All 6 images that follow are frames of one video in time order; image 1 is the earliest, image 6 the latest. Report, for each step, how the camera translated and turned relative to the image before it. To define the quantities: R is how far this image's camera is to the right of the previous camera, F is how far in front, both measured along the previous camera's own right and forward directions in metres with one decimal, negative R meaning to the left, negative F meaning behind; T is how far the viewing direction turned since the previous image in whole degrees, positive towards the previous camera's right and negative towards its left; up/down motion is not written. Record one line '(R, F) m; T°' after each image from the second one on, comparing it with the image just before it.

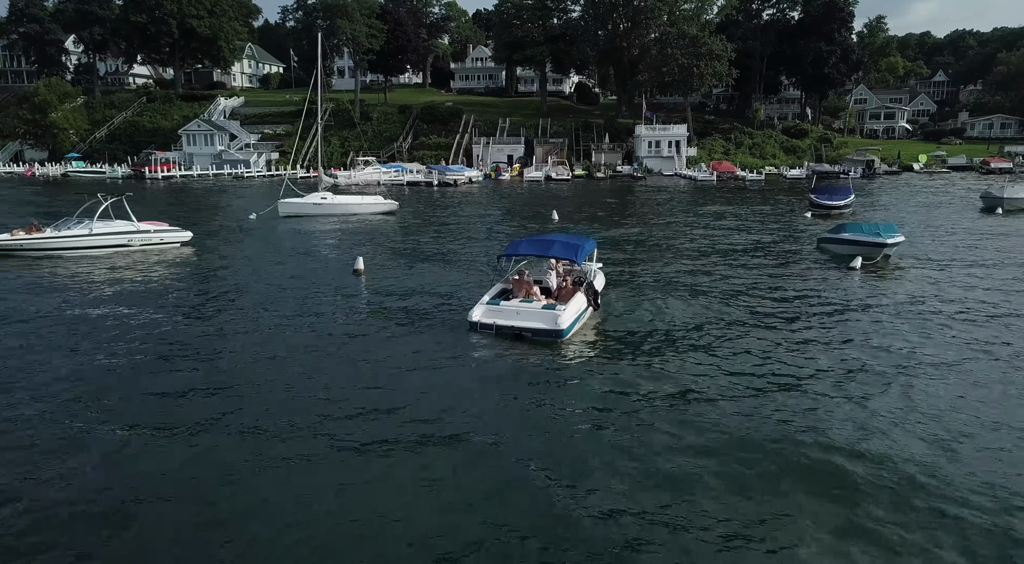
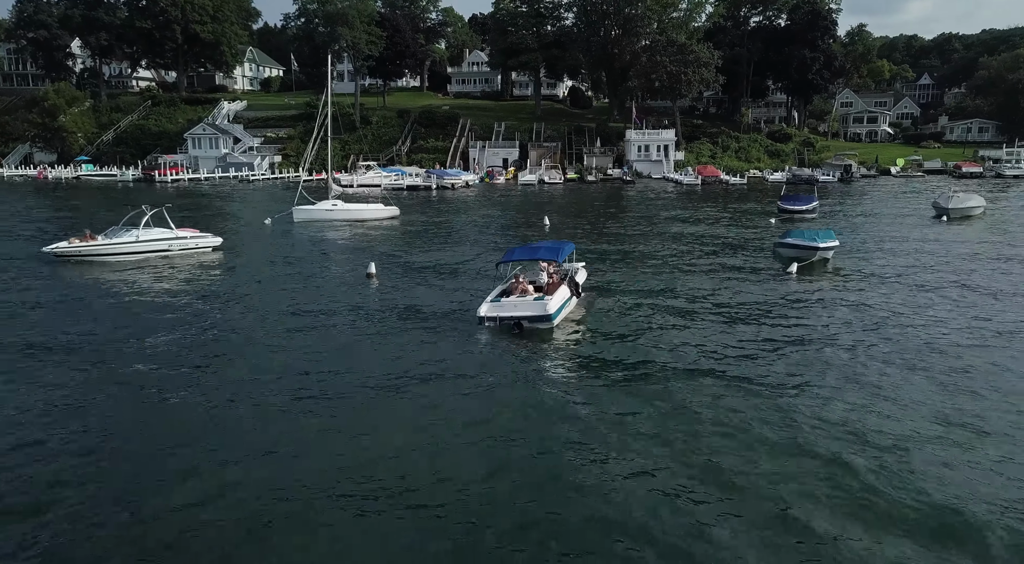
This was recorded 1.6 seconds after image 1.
(+0.1, -3.6) m; 0°
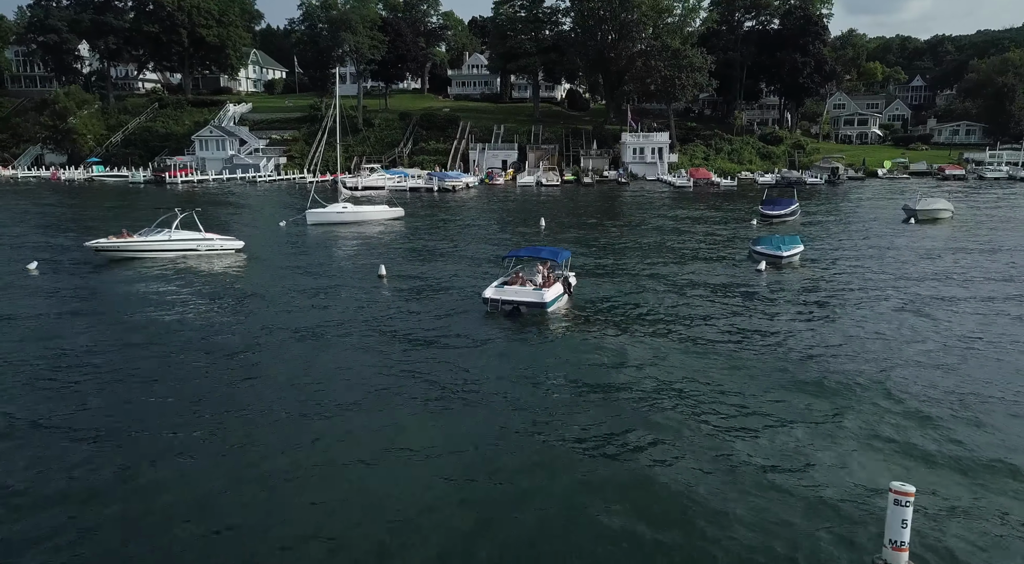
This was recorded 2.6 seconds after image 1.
(+0.1, -2.8) m; 0°
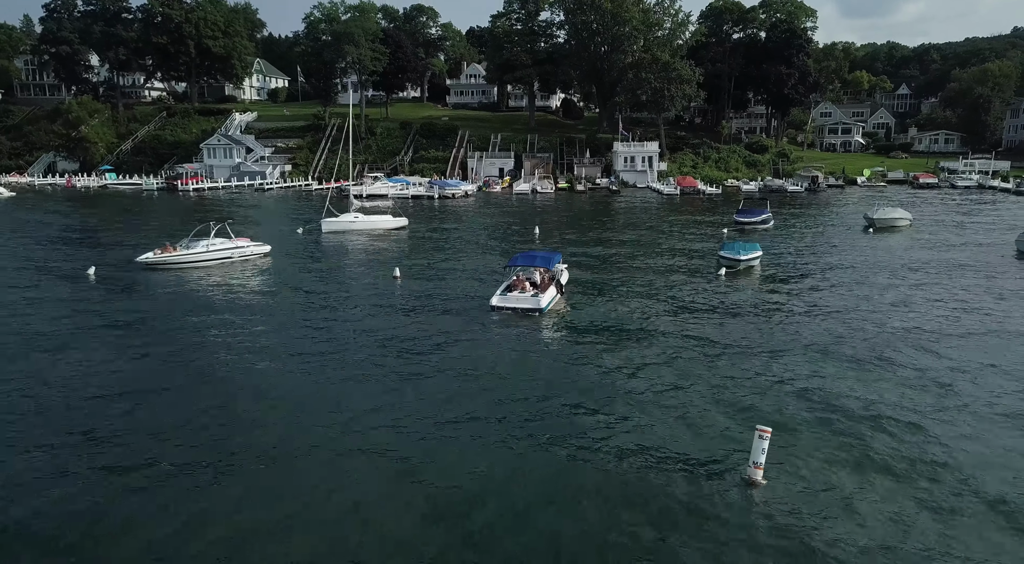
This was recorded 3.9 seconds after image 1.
(0.0, -4.2) m; 0°
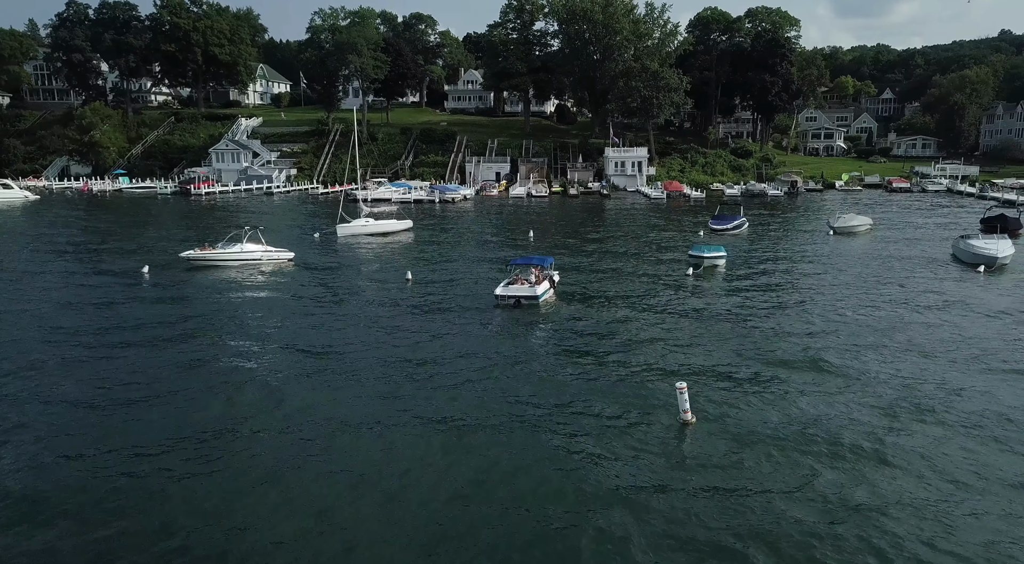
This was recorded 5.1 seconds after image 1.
(-0.1, -5.0) m; 0°
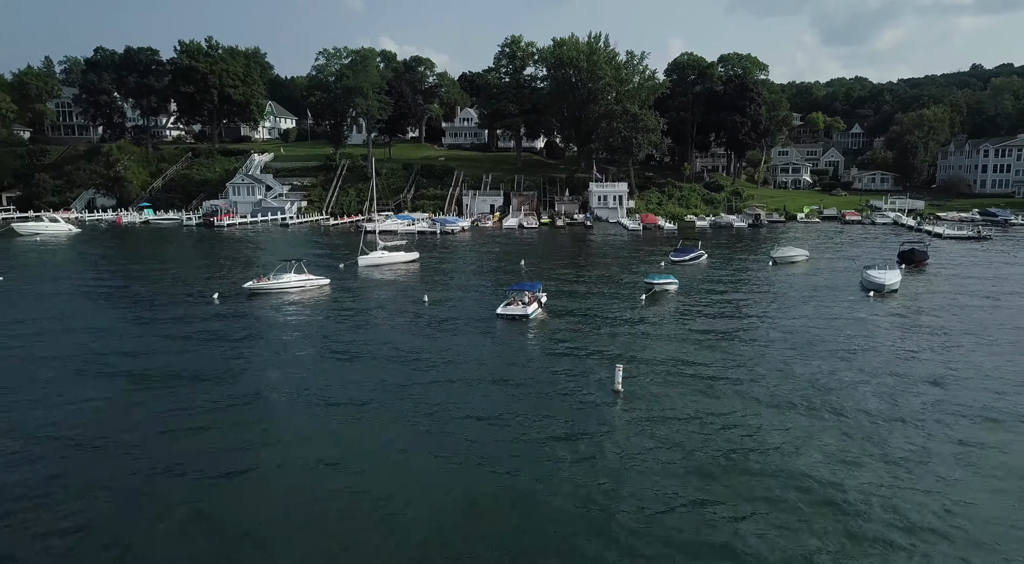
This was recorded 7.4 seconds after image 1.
(-0.1, -10.0) m; +1°
